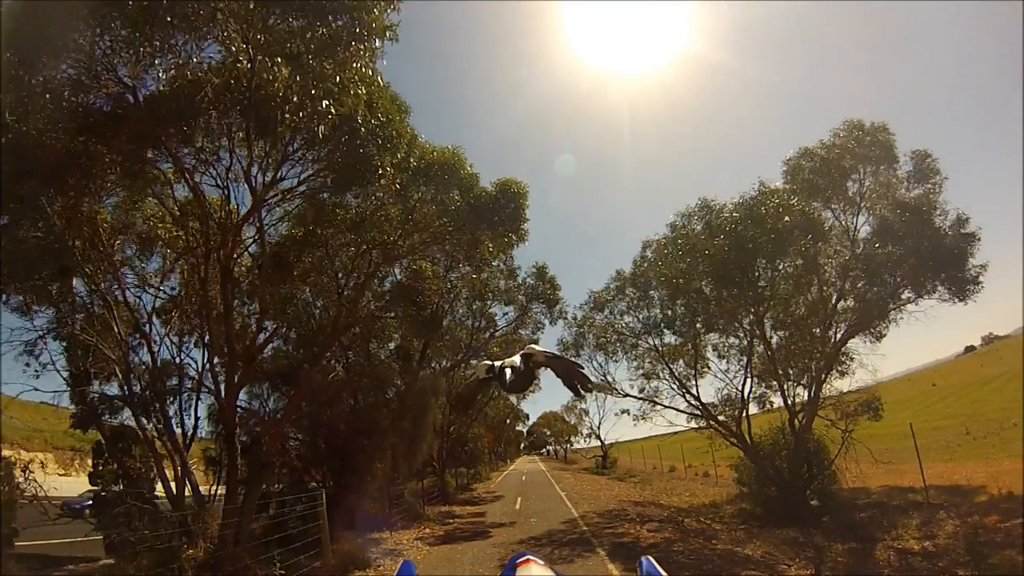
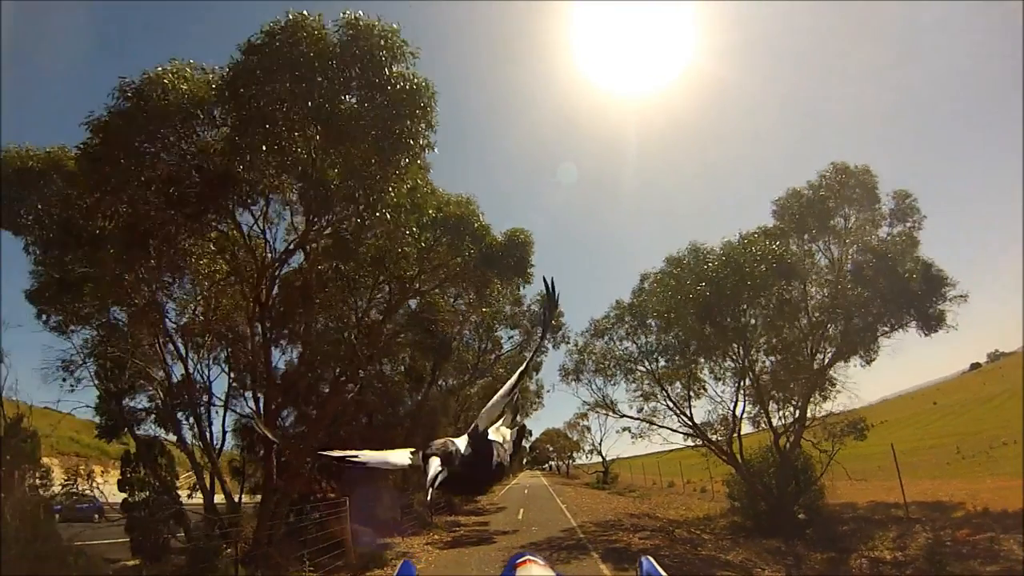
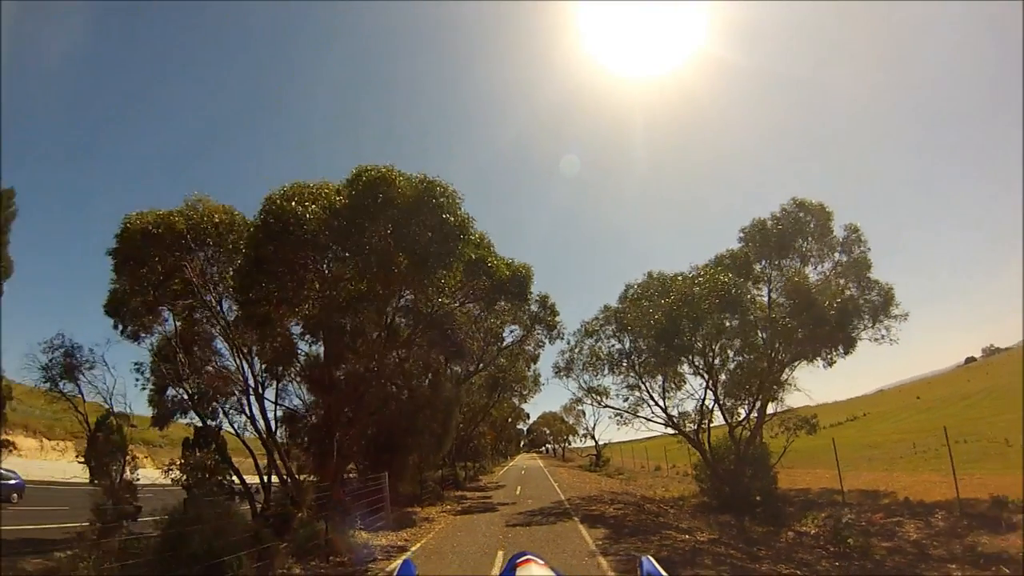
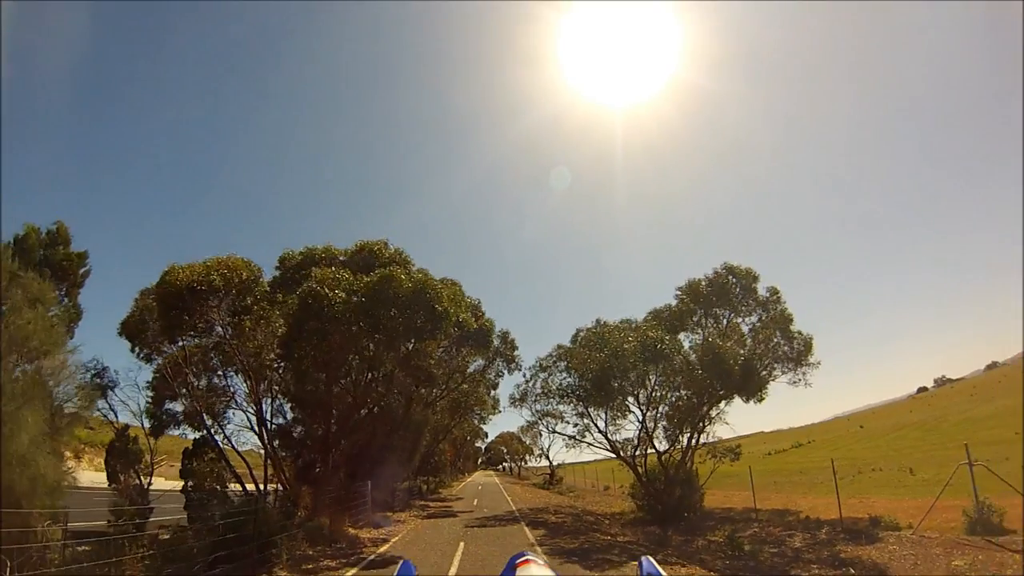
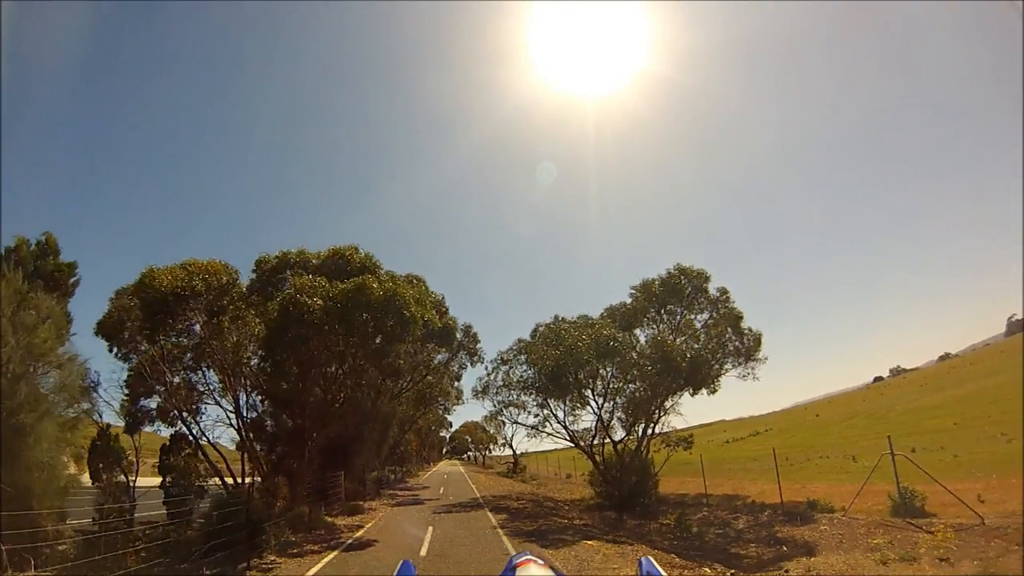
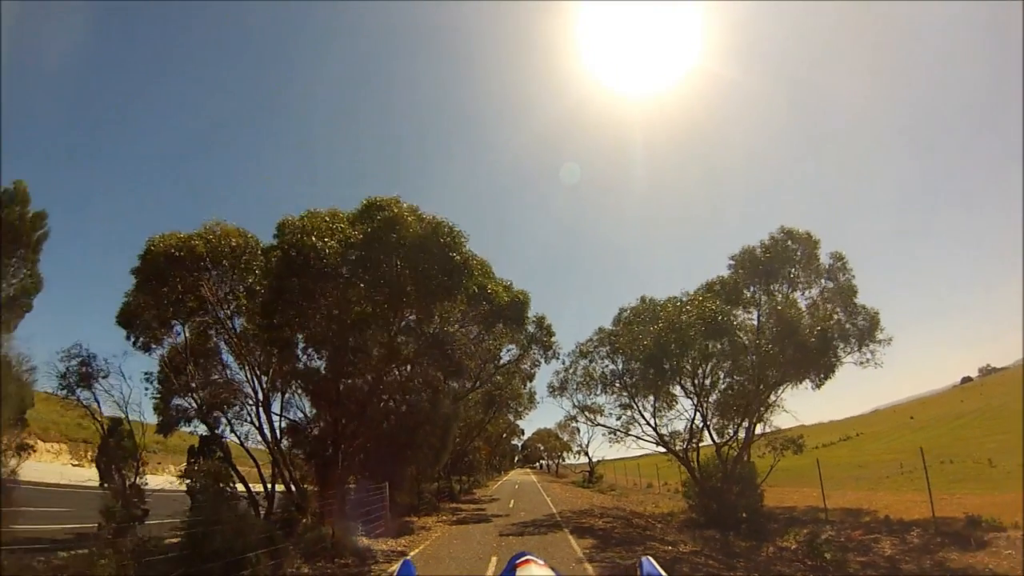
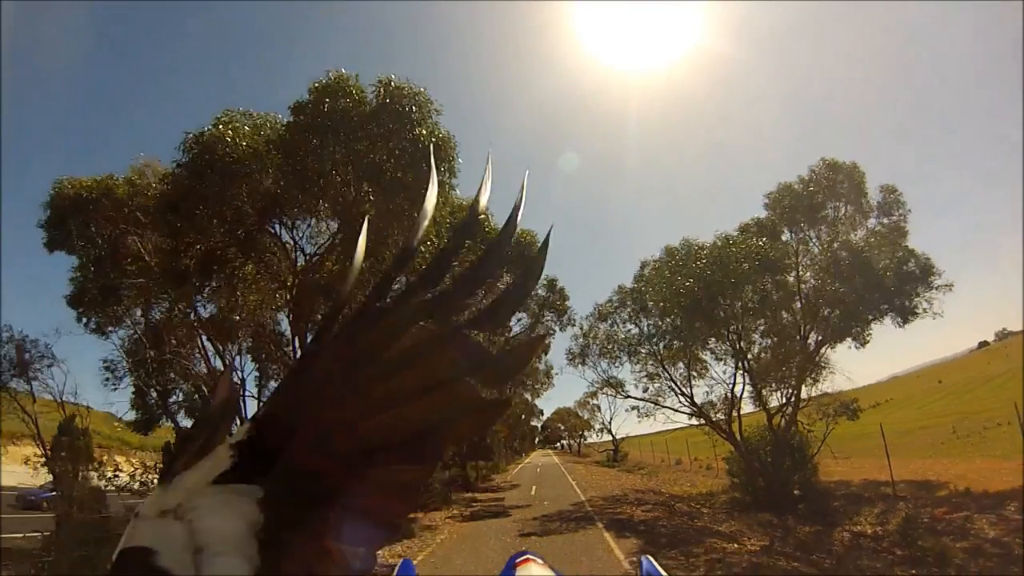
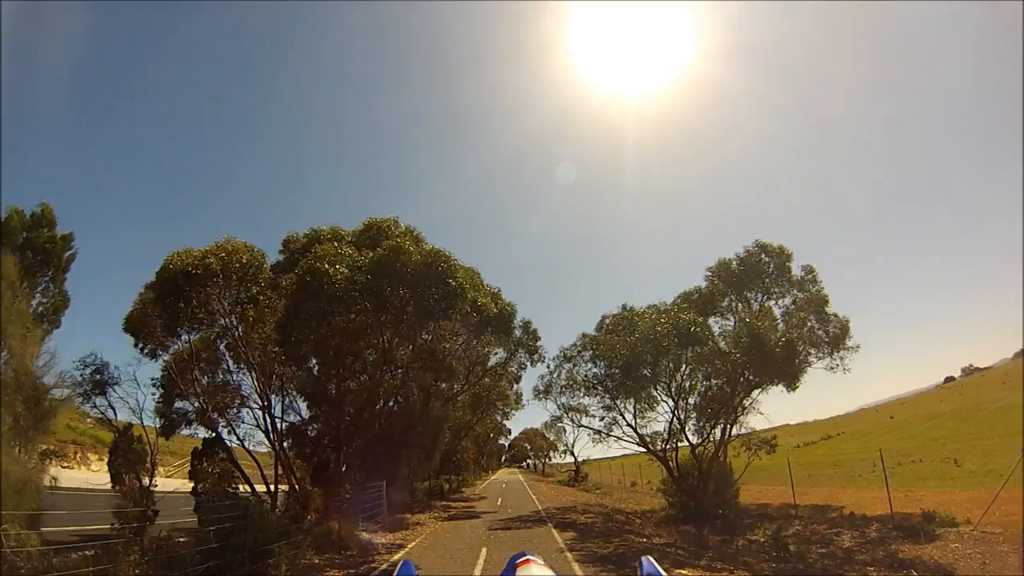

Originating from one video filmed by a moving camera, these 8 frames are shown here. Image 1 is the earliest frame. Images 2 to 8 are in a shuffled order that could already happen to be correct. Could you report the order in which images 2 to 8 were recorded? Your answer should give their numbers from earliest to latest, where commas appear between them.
2, 7, 3, 6, 8, 4, 5
